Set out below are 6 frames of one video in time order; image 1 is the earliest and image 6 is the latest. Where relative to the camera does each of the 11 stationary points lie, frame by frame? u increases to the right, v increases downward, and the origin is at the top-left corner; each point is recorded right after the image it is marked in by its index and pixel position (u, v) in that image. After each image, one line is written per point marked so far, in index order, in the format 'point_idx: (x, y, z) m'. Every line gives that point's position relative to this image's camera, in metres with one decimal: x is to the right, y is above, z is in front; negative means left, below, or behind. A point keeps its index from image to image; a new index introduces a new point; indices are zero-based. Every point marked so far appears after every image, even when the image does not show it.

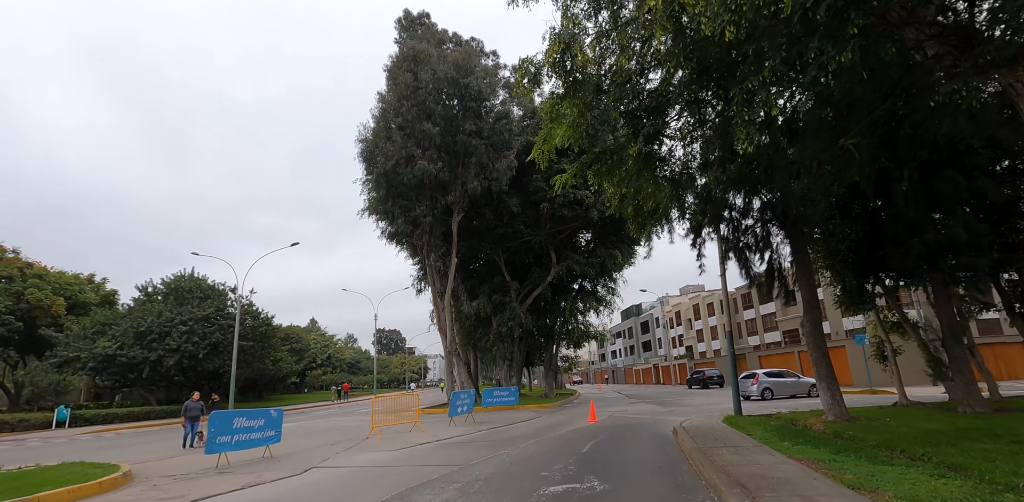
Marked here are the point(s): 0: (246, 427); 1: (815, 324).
0: (-5.4, -3.6, +10.9) m
1: (+6.9, -1.7, +12.2) m
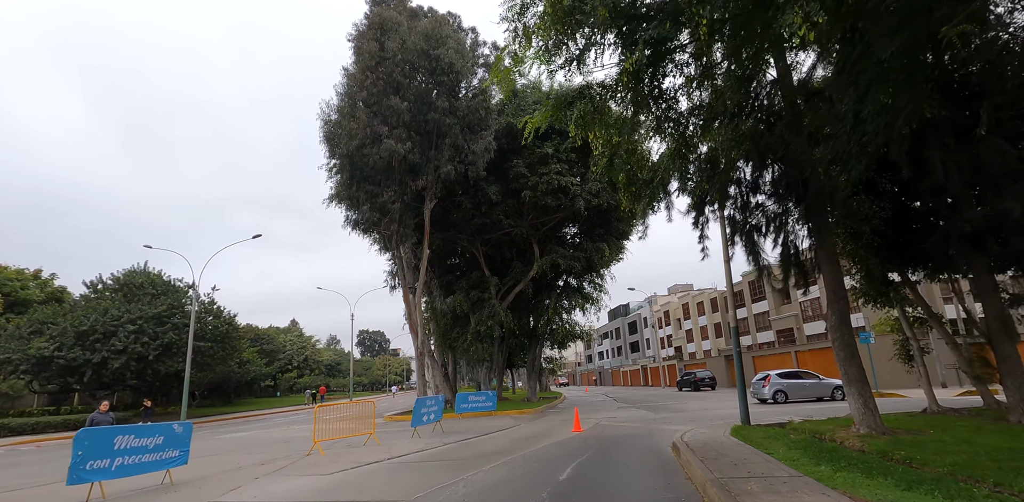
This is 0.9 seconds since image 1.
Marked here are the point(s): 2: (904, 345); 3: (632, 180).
0: (-6.1, -3.1, +8.6) m
1: (+6.2, -1.2, +10.2) m
2: (+10.6, -2.5, +14.5) m
3: (+2.6, +1.5, +11.6) m
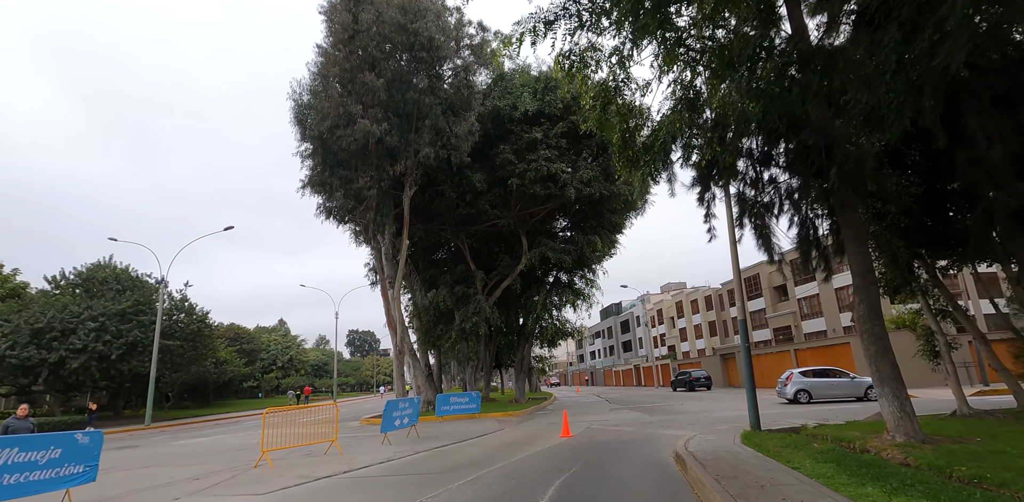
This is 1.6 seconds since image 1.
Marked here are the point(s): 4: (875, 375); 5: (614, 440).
0: (-6.4, -2.8, +7.0) m
1: (+5.9, -0.9, +8.7) m
2: (+10.2, -2.2, +13.1) m
3: (+2.2, +1.9, +10.1) m
4: (+5.8, -2.0, +8.6) m
5: (+2.4, -4.5, +12.7) m
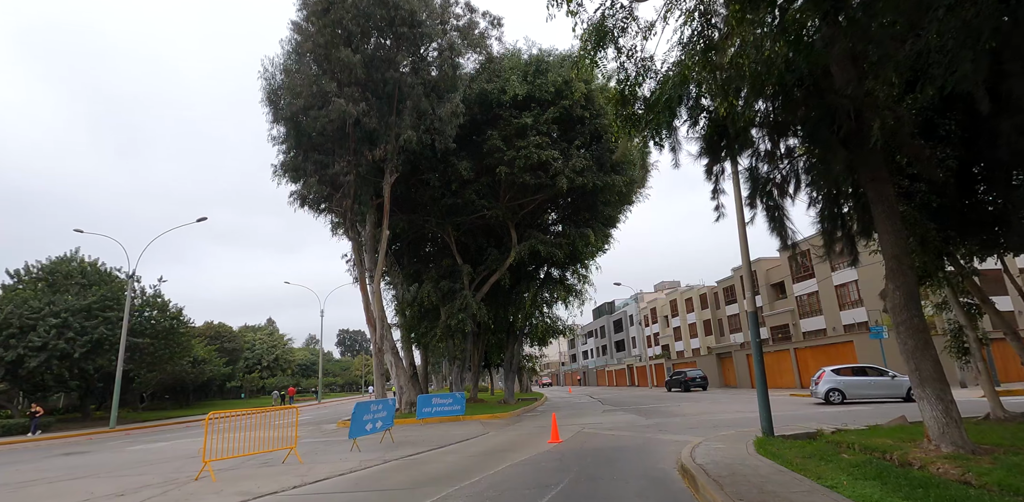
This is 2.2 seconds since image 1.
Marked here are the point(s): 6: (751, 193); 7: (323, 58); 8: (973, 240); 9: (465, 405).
0: (-6.7, -2.4, +5.6) m
1: (+5.5, -0.6, +7.5) m
2: (+9.8, -1.9, +11.9) m
3: (+1.9, +2.2, +8.8) m
4: (+5.5, -1.7, +7.3) m
5: (+2.0, -4.2, +11.4) m
6: (+4.4, +1.1, +9.9) m
7: (-6.4, +6.6, +18.3) m
8: (+8.6, +0.3, +10.0) m
9: (-1.7, -5.6, +19.3) m
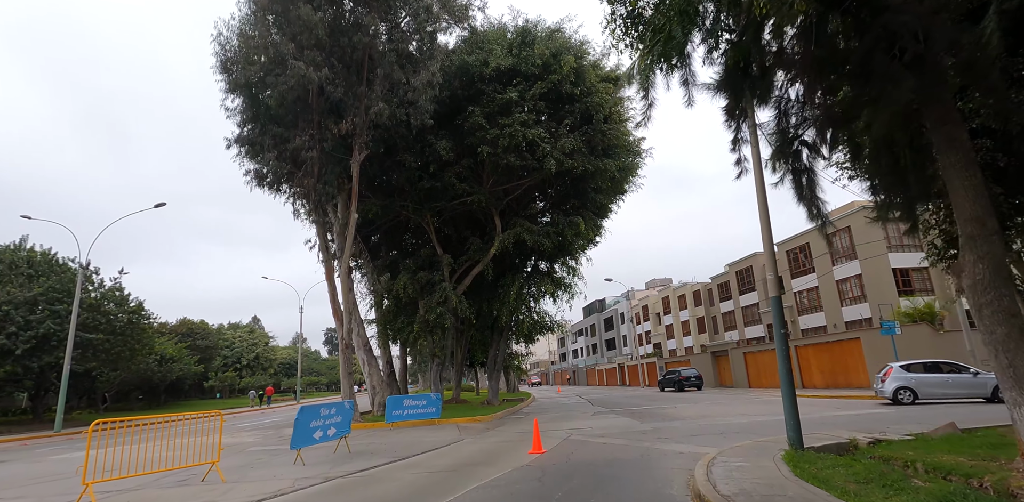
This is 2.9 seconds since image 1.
0: (-7.1, -1.9, +3.6) m
1: (+5.1, -0.1, +5.7) m
2: (+9.3, -1.5, +10.2) m
3: (+1.5, +2.7, +7.0) m
4: (+5.1, -1.3, +5.5) m
5: (+1.6, -3.7, +9.6) m
6: (+4.0, +1.5, +8.1) m
7: (-7.0, +7.1, +16.3) m
8: (+8.2, +0.7, +8.2) m
9: (-2.4, -5.1, +17.4) m
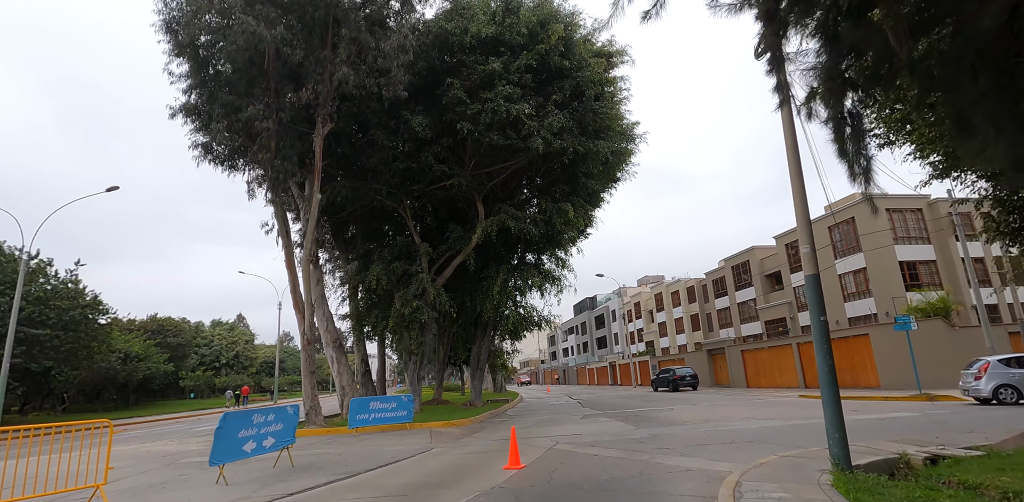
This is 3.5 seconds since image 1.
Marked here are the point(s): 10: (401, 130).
0: (-7.4, -1.5, +1.6) m
1: (+4.8, +0.3, +4.0) m
2: (+8.9, -1.1, +8.5) m
3: (+1.1, +3.1, +5.2) m
4: (+4.7, -0.9, +3.8) m
5: (+1.1, -3.3, +7.8) m
6: (+3.6, +1.9, +6.3) m
7: (-7.5, +7.6, +14.3) m
8: (+7.8, +1.1, +6.6) m
9: (-2.9, -4.6, +15.5) m
10: (-3.9, +4.2, +18.8) m
